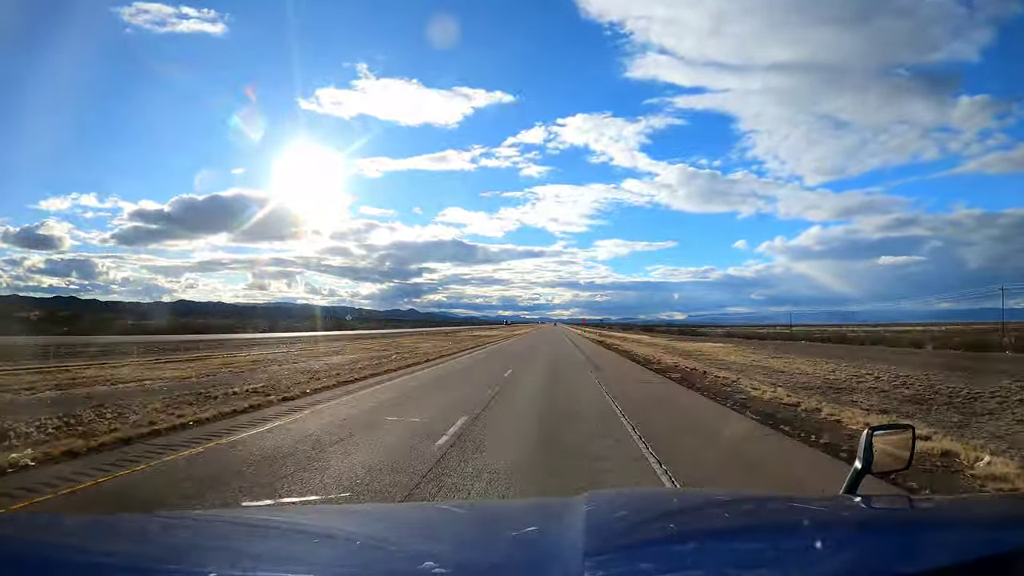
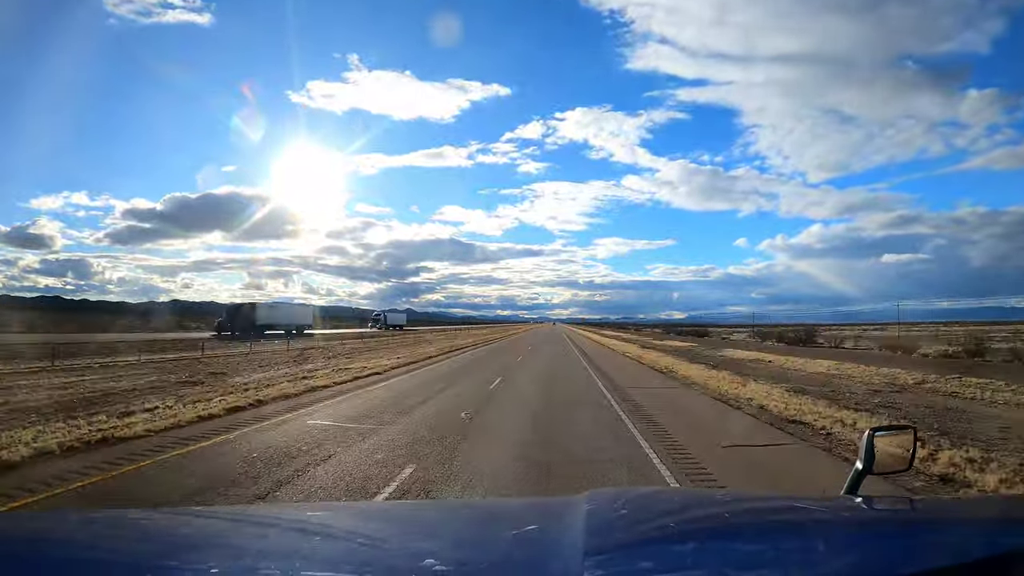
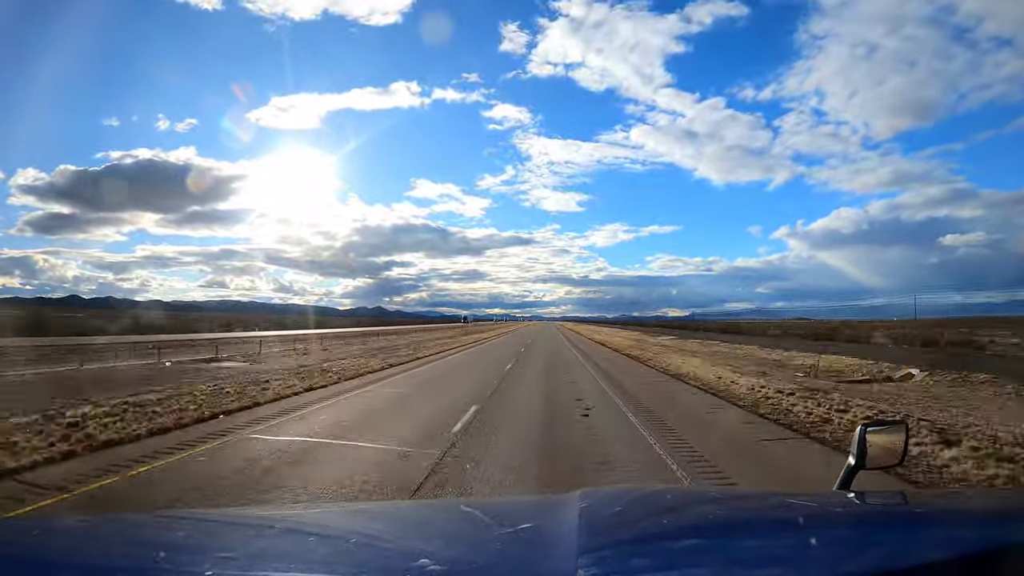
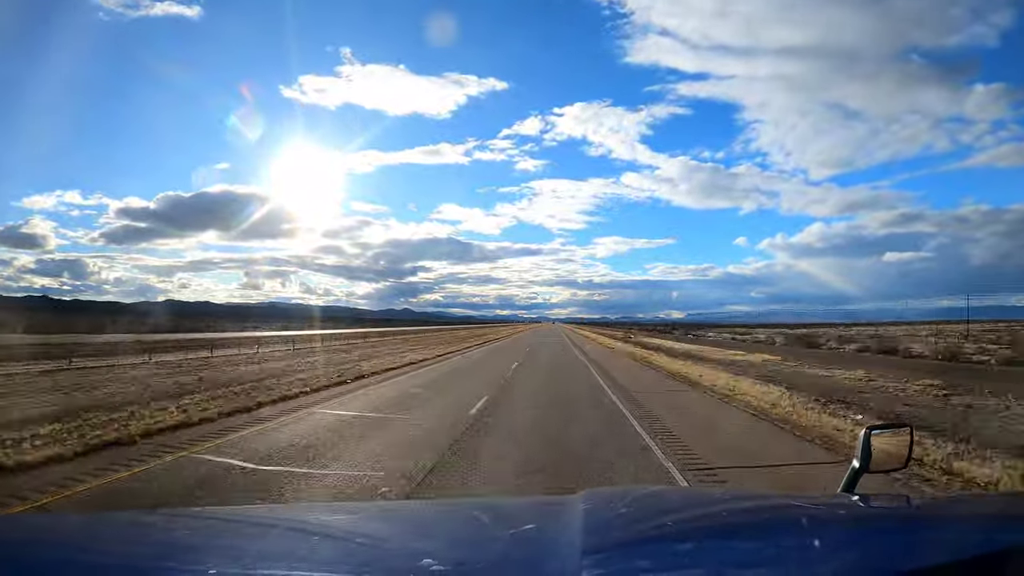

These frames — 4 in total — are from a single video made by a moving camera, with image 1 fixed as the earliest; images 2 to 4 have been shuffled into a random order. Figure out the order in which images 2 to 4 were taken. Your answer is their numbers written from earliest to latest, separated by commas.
2, 4, 3
